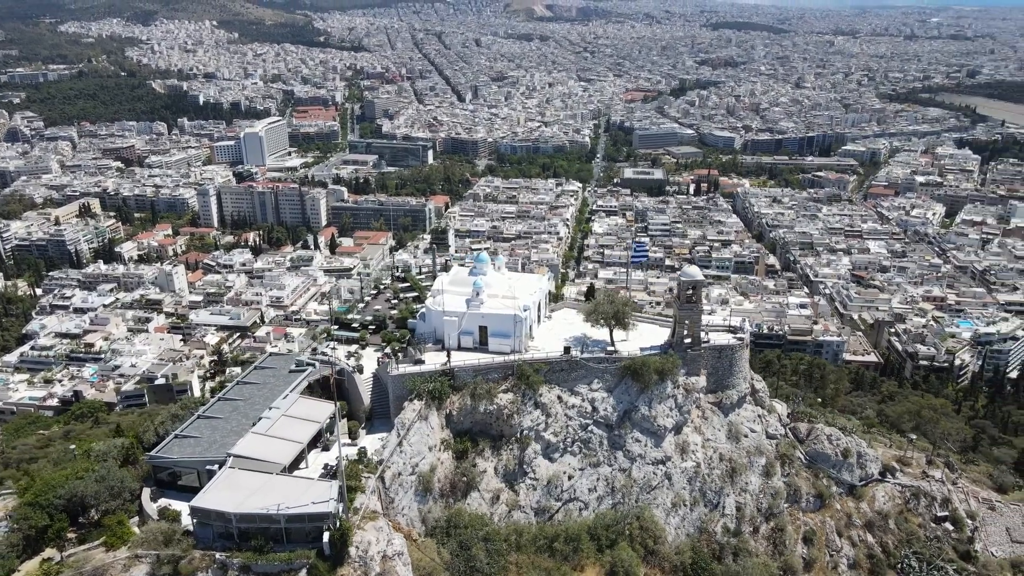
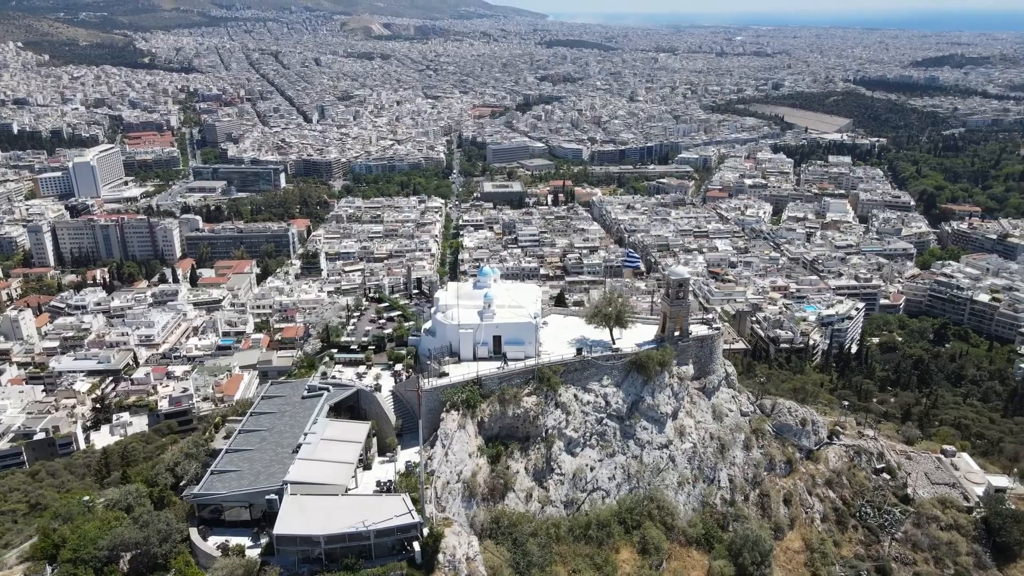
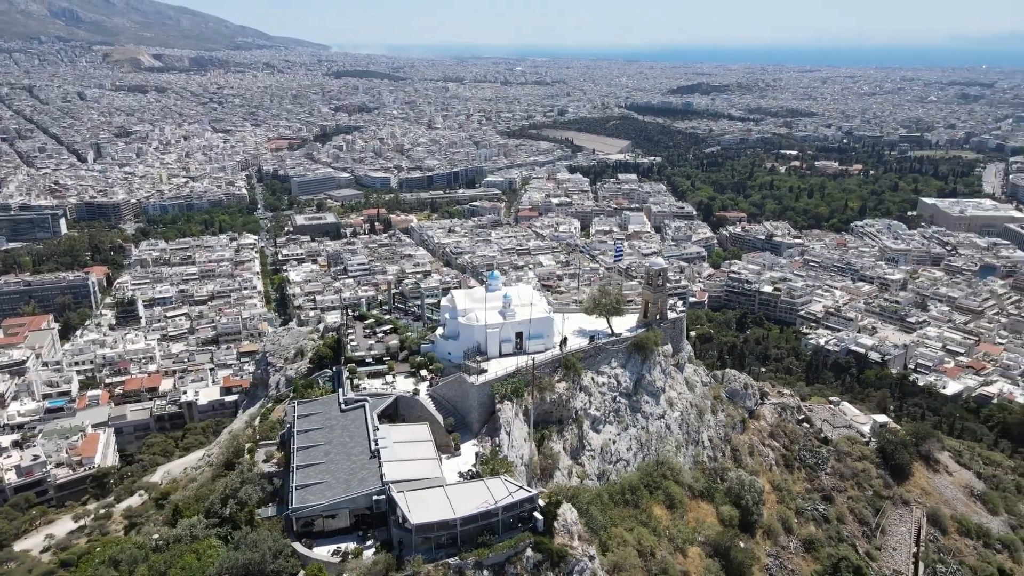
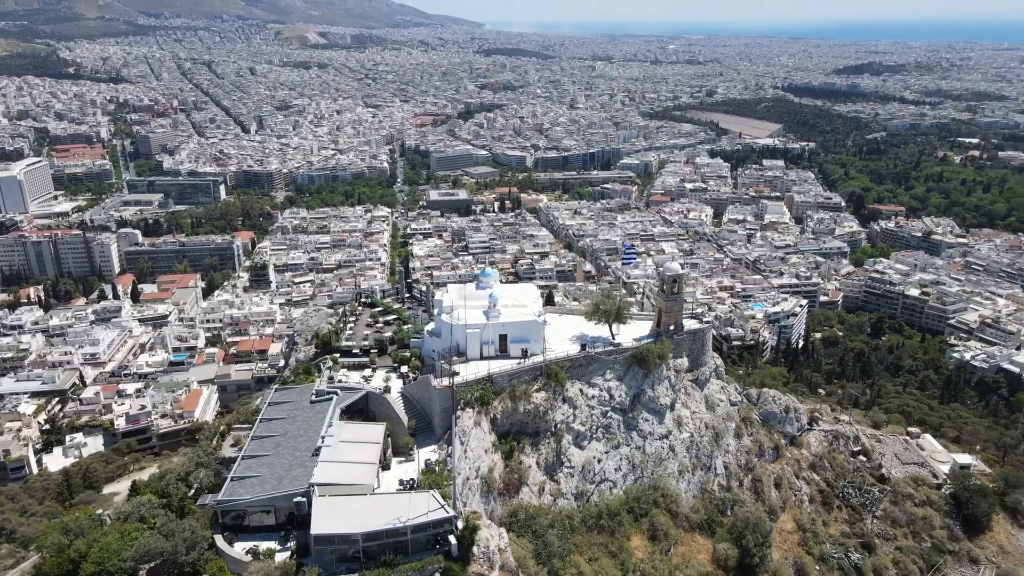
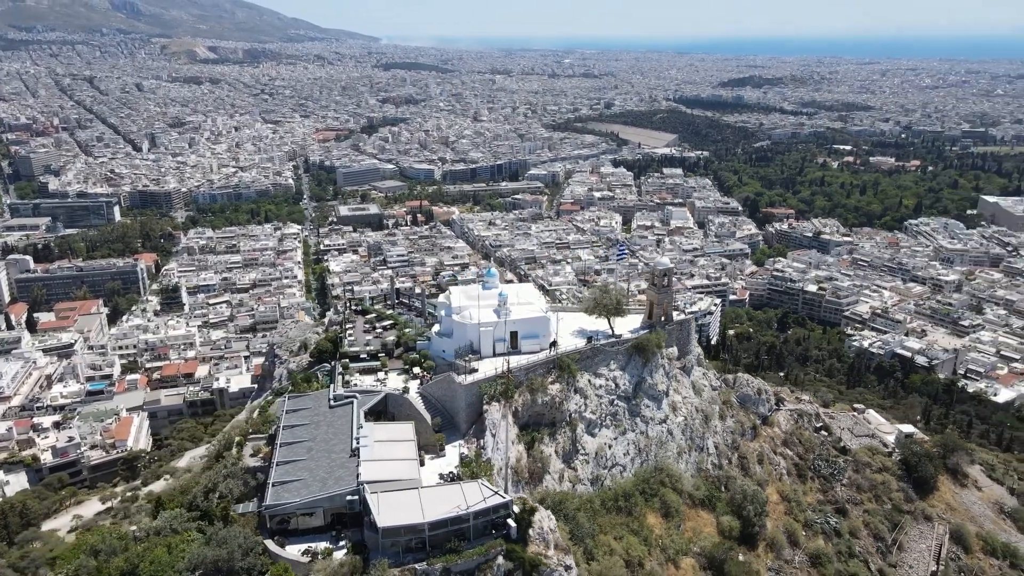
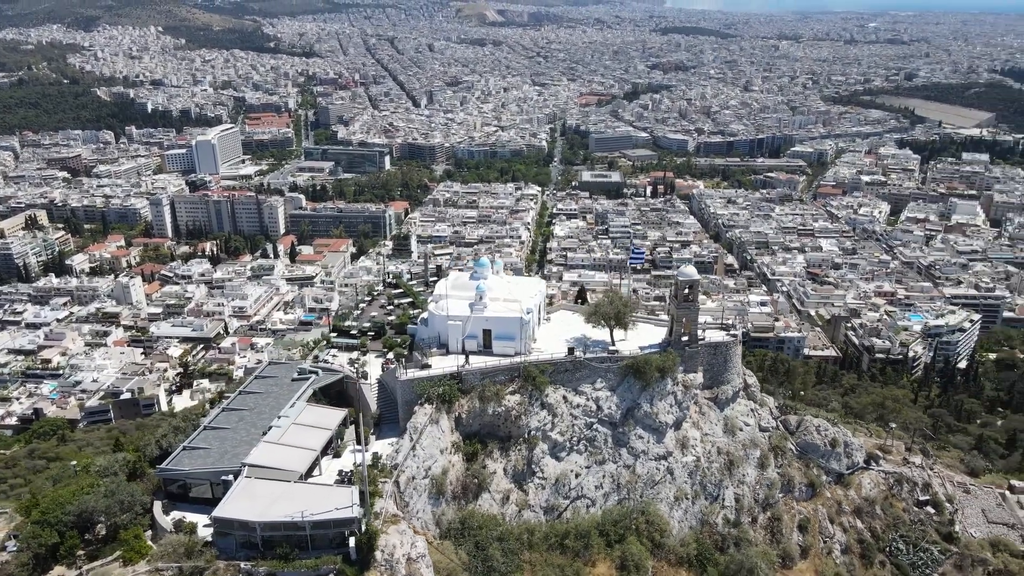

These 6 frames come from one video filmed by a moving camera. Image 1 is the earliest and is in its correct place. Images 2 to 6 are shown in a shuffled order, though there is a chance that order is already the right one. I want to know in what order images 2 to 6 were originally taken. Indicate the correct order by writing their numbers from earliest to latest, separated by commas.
6, 2, 4, 5, 3
